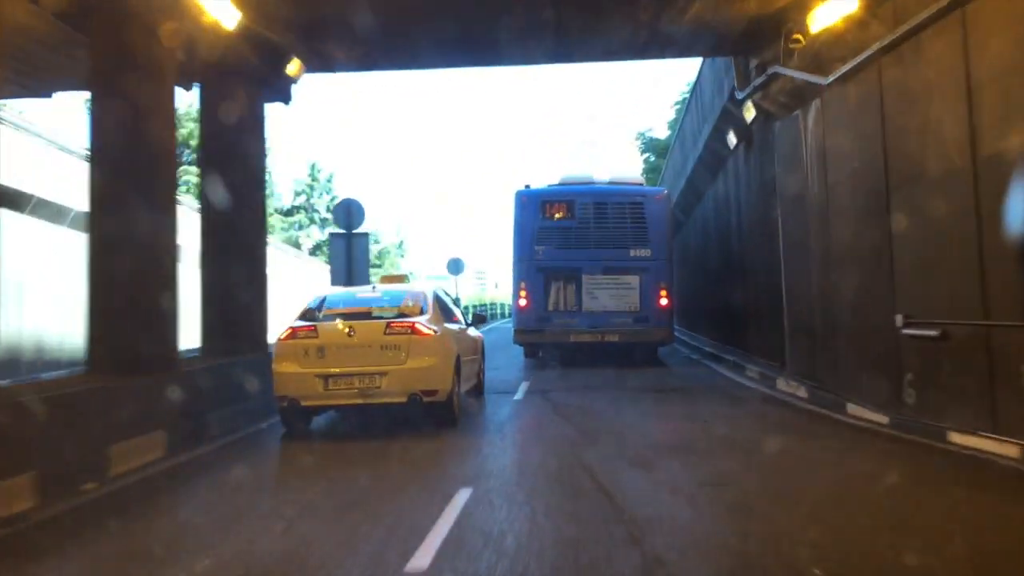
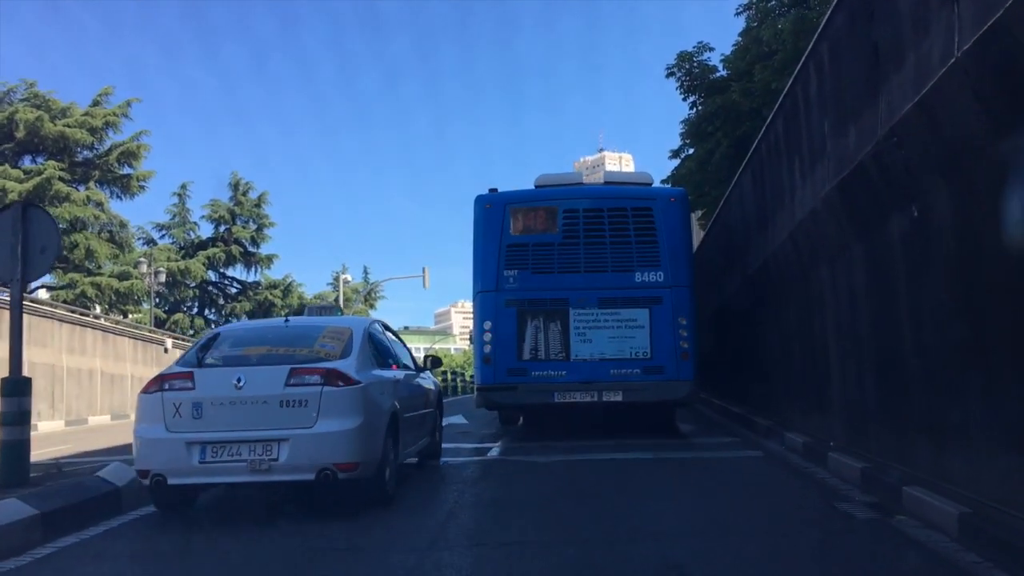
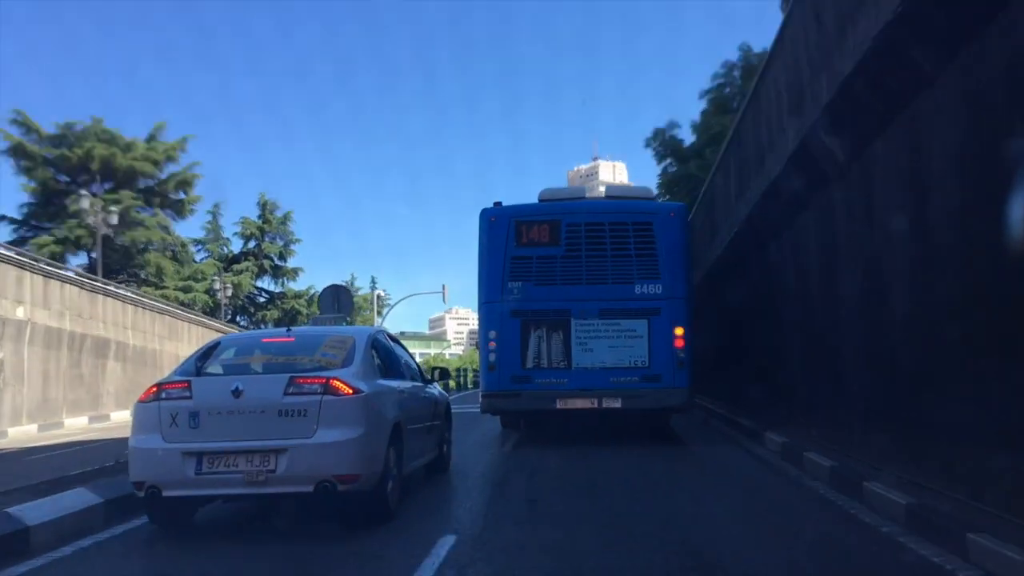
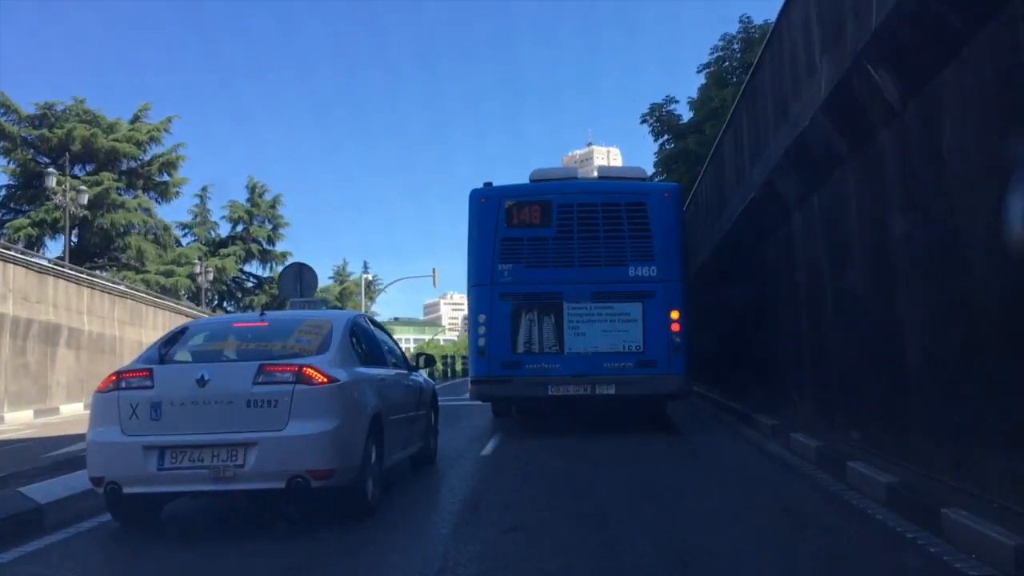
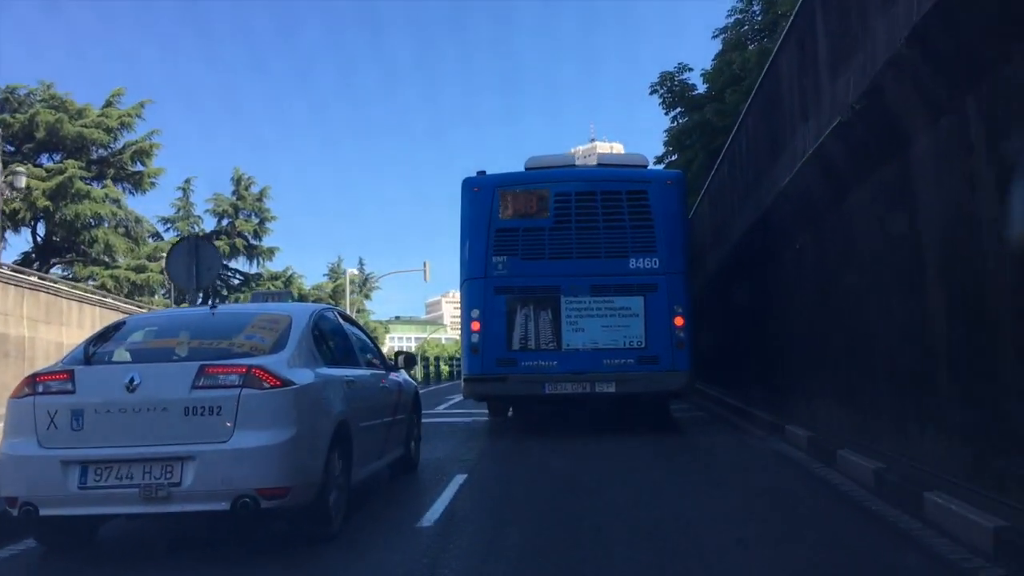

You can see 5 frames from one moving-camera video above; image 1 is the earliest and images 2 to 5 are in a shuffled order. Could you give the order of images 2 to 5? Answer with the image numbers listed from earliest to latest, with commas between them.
3, 4, 5, 2
